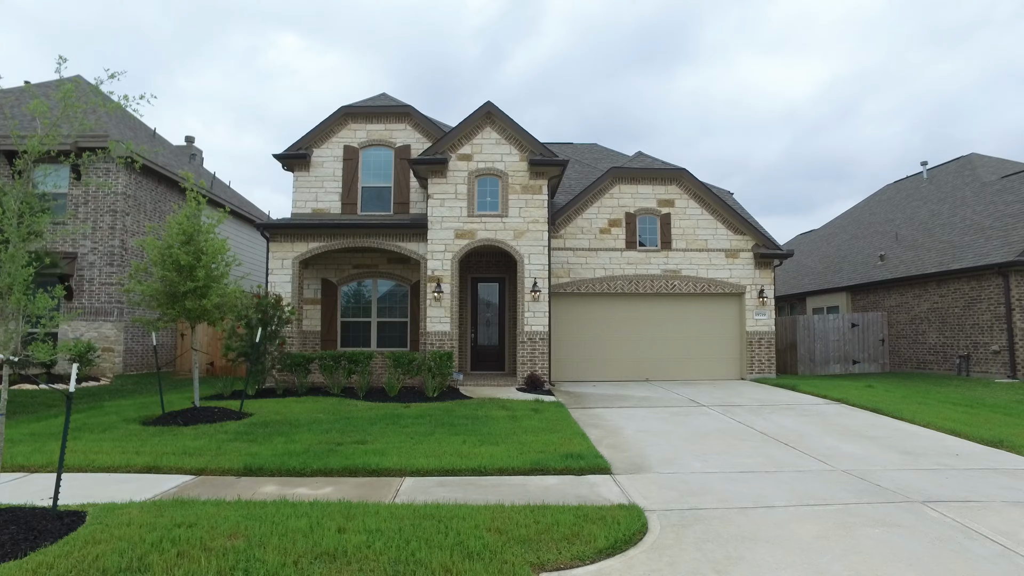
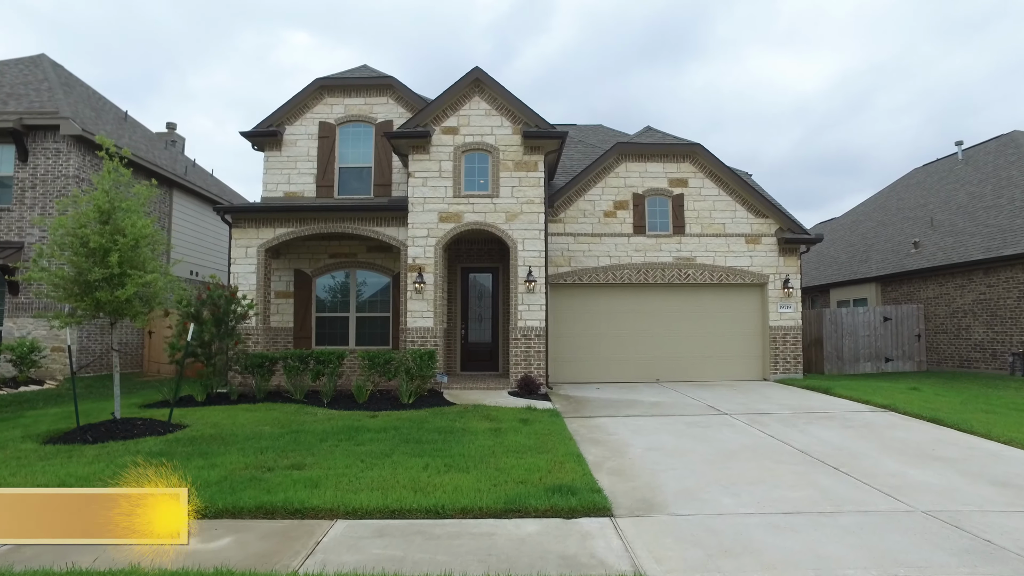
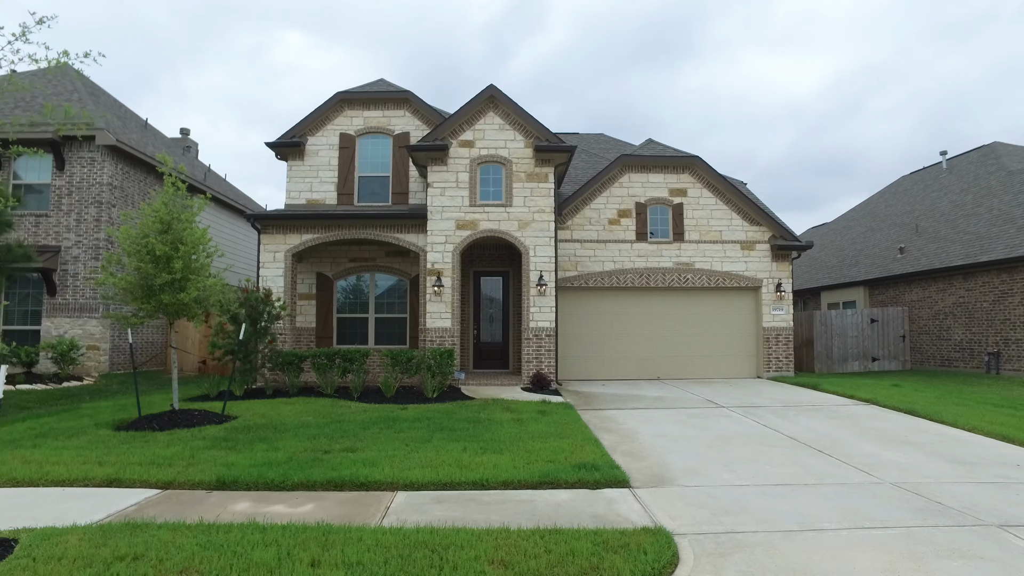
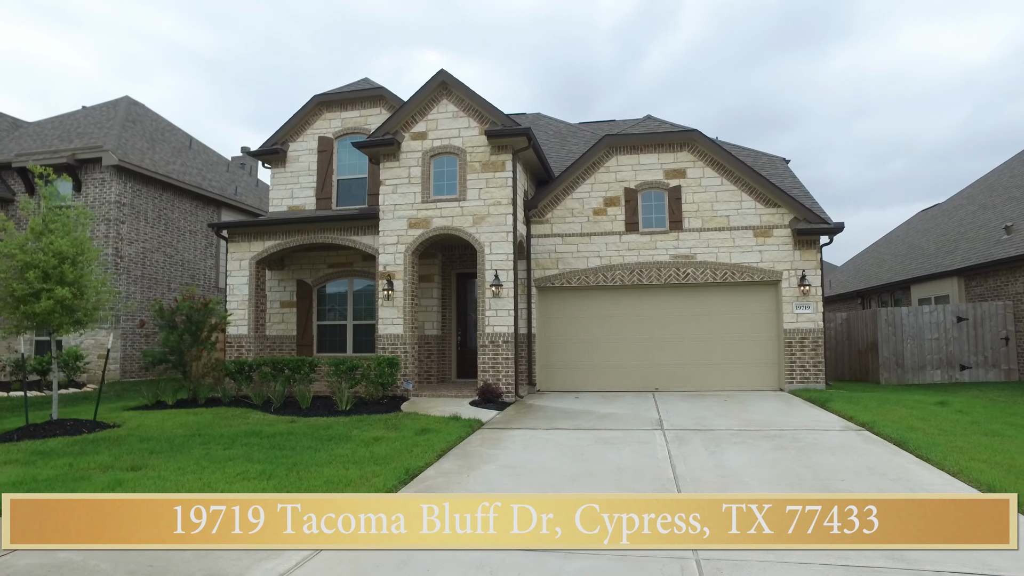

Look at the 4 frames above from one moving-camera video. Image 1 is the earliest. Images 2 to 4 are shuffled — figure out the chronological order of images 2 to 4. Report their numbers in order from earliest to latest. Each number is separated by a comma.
3, 2, 4
